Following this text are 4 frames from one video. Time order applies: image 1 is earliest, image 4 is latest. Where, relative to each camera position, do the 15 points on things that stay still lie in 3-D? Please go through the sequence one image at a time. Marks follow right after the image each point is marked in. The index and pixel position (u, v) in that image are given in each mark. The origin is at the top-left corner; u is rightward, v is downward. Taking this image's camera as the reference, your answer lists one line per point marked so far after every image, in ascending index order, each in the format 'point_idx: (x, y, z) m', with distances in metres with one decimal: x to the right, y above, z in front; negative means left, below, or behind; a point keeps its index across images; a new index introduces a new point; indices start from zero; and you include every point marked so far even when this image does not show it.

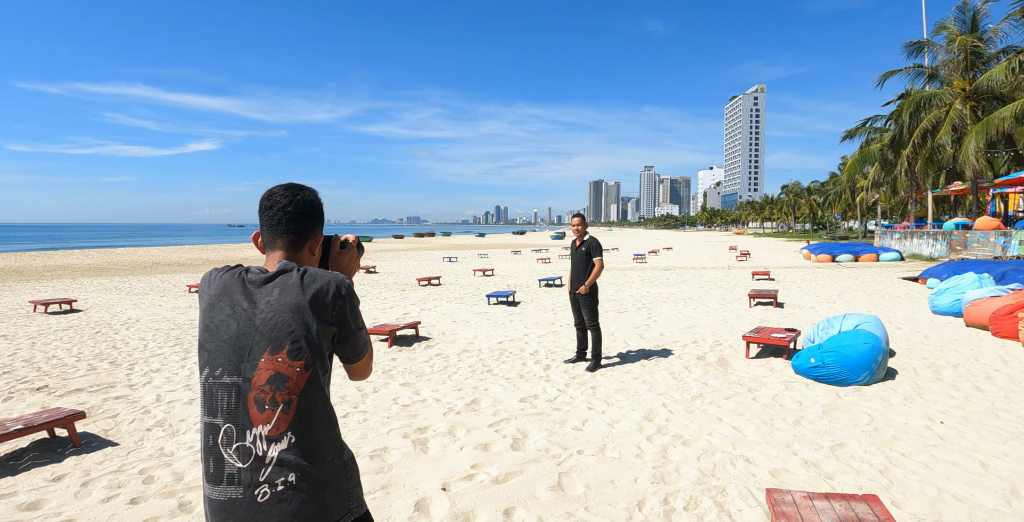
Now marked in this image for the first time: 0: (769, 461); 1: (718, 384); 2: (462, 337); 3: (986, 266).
0: (+1.8, -1.4, +3.7) m
1: (+2.2, -1.3, +5.4) m
2: (-0.8, -1.3, +8.8) m
3: (+9.1, -0.1, +9.9) m
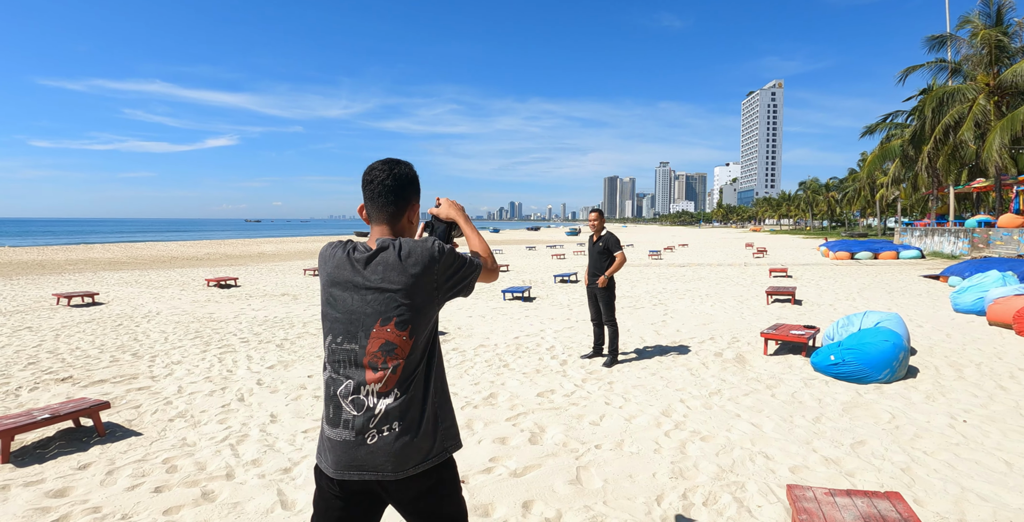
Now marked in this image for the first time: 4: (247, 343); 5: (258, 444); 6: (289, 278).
0: (+1.9, -1.4, +3.6) m
1: (+2.3, -1.2, +5.4) m
2: (-0.6, -1.2, +8.8) m
3: (+9.3, -0.1, +9.7) m
4: (-4.7, -1.4, +9.0) m
5: (-2.4, -1.7, +4.8) m
6: (-8.3, -0.7, +19.3) m
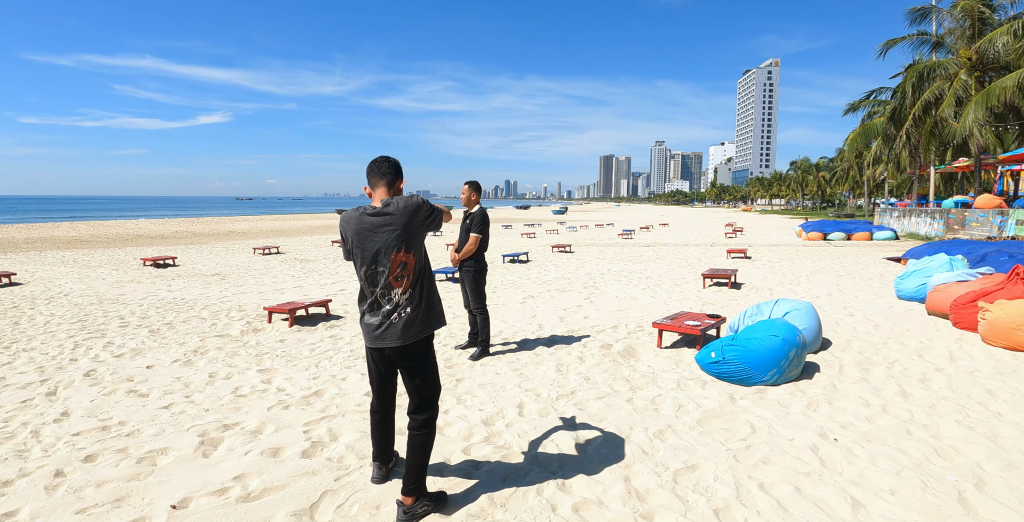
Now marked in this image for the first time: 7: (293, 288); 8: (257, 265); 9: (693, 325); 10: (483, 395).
0: (+0.4, -1.2, +2.8) m
1: (+0.8, -1.0, +4.6) m
2: (-2.1, -0.9, +8.0) m
3: (+7.8, +0.3, +8.8) m
4: (-6.2, -1.0, +8.2) m
5: (-3.9, -1.5, +4.0) m
6: (-9.8, +0.1, +18.4) m
7: (-4.8, -0.6, +11.3) m
8: (-7.7, -0.1, +15.6) m
9: (+1.9, -0.6, +5.3) m
10: (-0.2, -1.1, +4.3) m
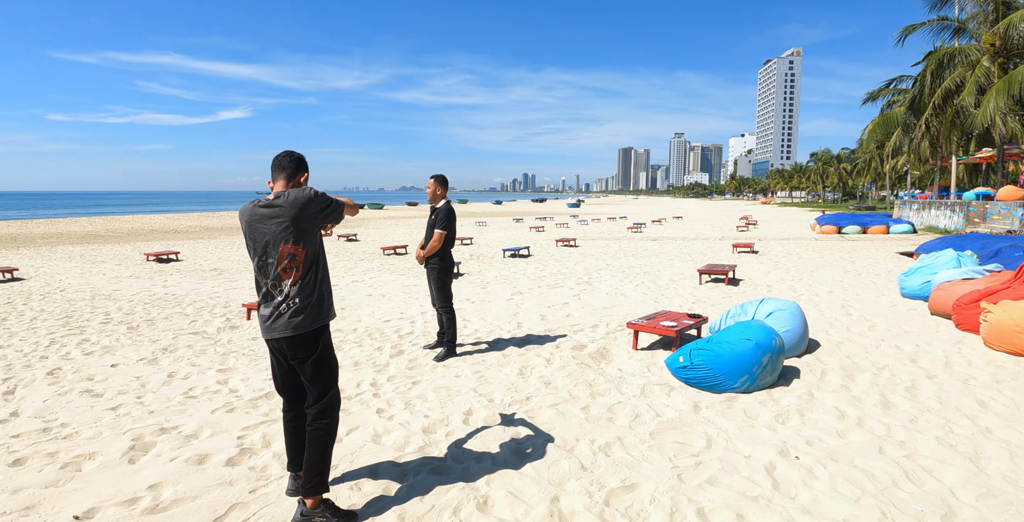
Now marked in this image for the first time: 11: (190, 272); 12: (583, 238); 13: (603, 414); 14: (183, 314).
0: (0.0, -1.2, +2.6) m
1: (+0.4, -1.0, +4.3) m
2: (-2.4, -0.8, +7.8) m
3: (+7.6, +0.3, +8.3) m
4: (-6.4, -1.0, +8.2) m
5: (-4.3, -1.5, +3.9) m
6: (-9.7, +0.3, +18.5) m
7: (-4.9, -0.5, +11.2) m
8: (-7.7, 0.0, +15.6) m
9: (+1.5, -0.6, +5.0) m
10: (-0.6, -1.1, +4.1) m
11: (-7.8, -0.3, +12.8) m
12: (+2.7, +0.9, +19.8) m
13: (+0.7, -1.1, +3.7) m
14: (-4.6, -0.8, +7.4) m
